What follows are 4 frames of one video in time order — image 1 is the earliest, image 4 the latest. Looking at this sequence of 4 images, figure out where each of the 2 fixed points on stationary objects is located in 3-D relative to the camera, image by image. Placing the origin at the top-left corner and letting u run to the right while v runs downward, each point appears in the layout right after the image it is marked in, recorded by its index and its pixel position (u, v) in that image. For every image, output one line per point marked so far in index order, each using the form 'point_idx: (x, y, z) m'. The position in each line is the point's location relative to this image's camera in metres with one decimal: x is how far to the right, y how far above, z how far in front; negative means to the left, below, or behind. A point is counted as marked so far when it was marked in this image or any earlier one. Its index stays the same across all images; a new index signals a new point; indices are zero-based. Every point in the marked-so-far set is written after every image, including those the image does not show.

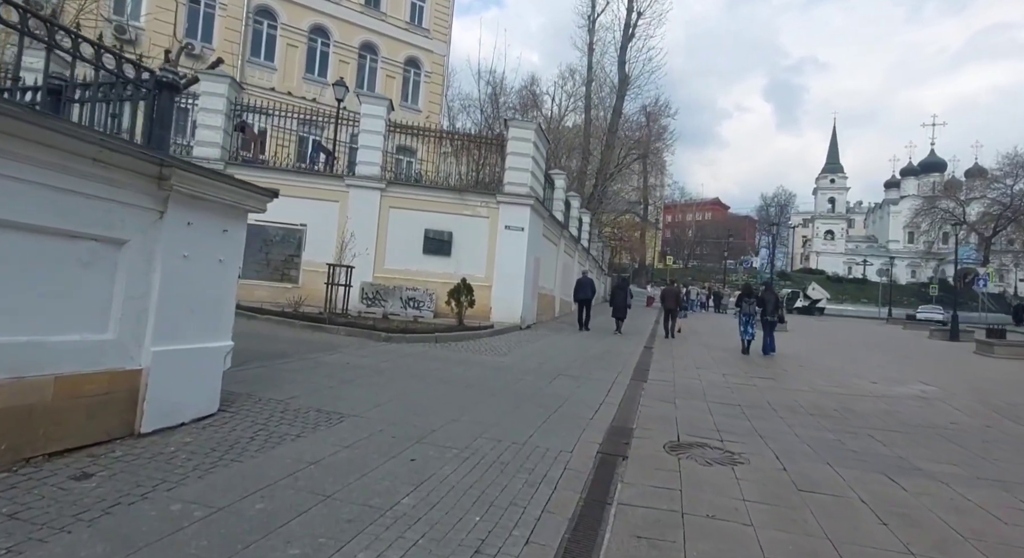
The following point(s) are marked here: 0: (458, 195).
0: (-1.4, +2.2, +15.8) m
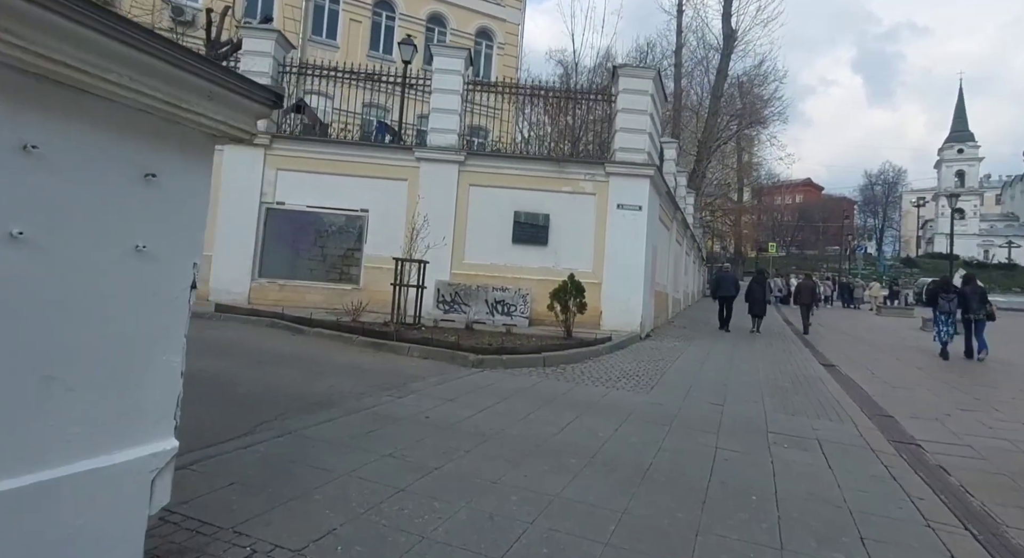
0: (+0.9, +2.3, +12.4) m
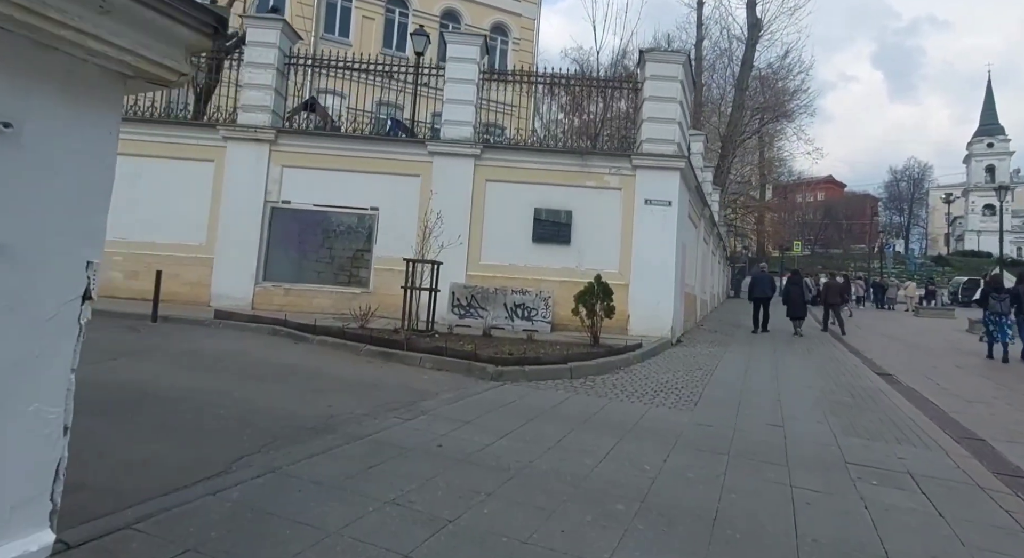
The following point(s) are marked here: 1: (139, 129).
0: (+1.3, +2.3, +11.6) m
1: (-8.3, +3.3, +13.7) m
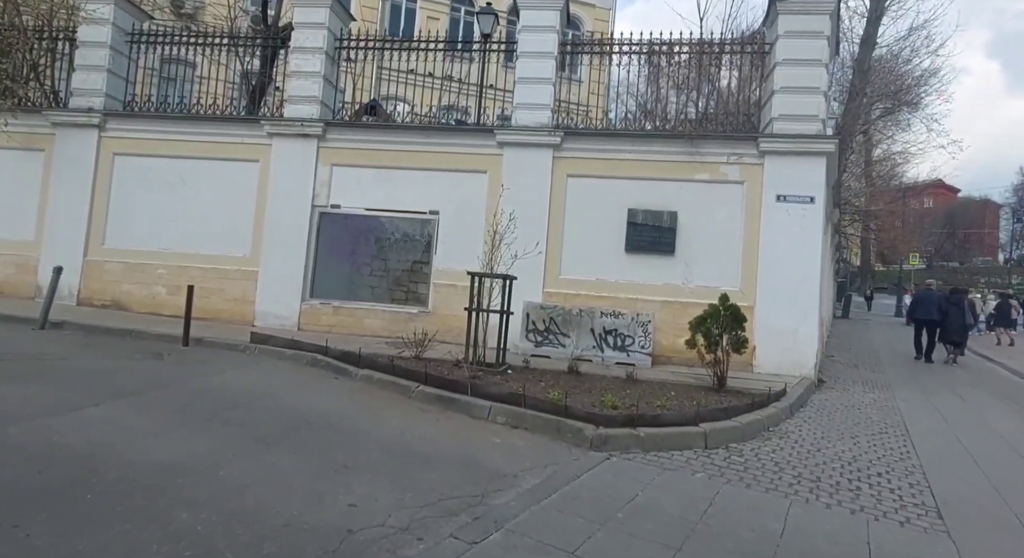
0: (+2.6, +2.0, +9.2) m
1: (-6.7, +3.0, +12.3) m
